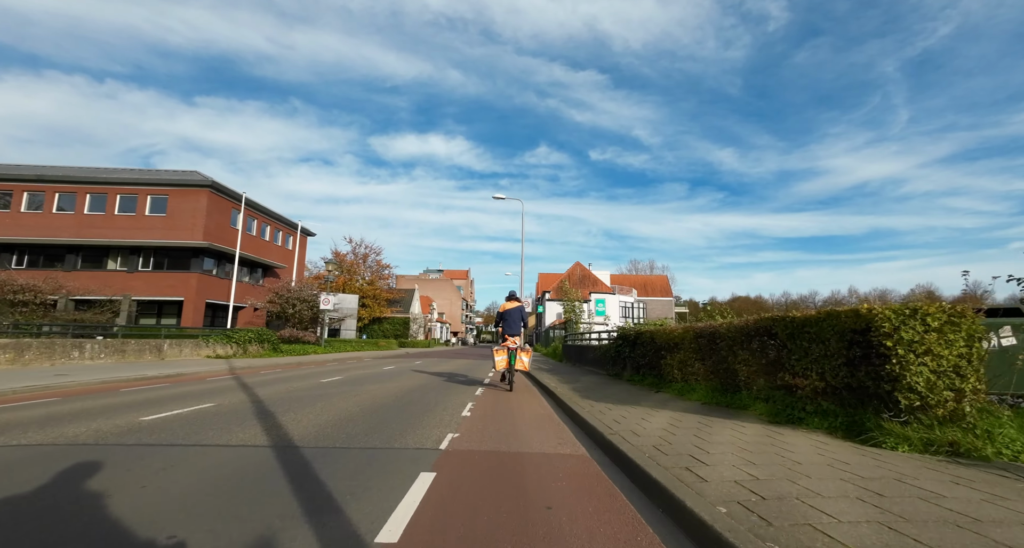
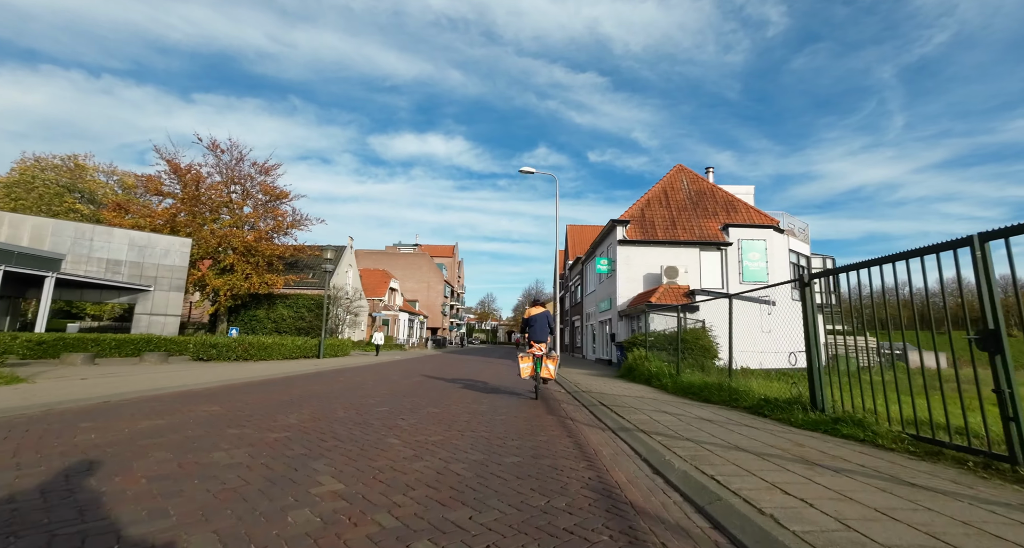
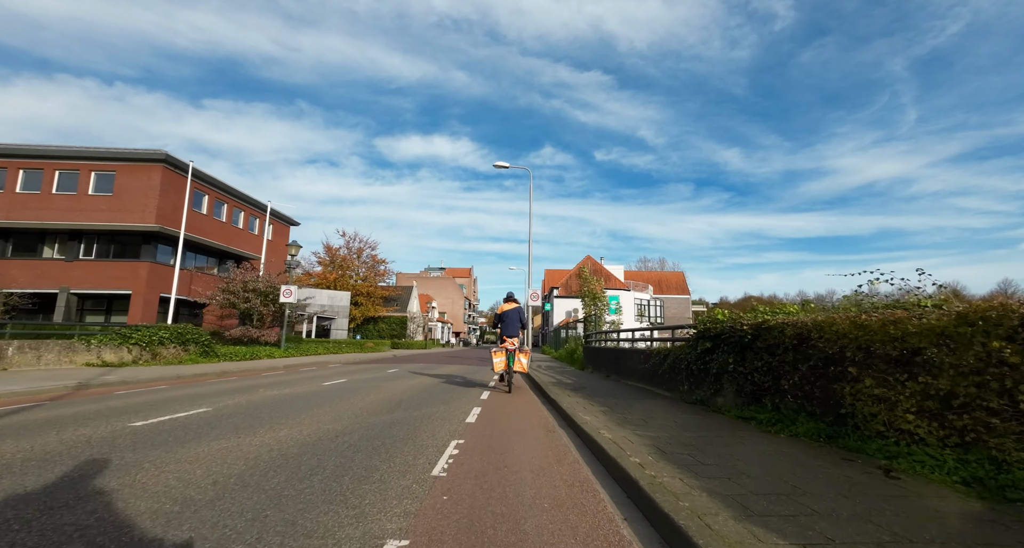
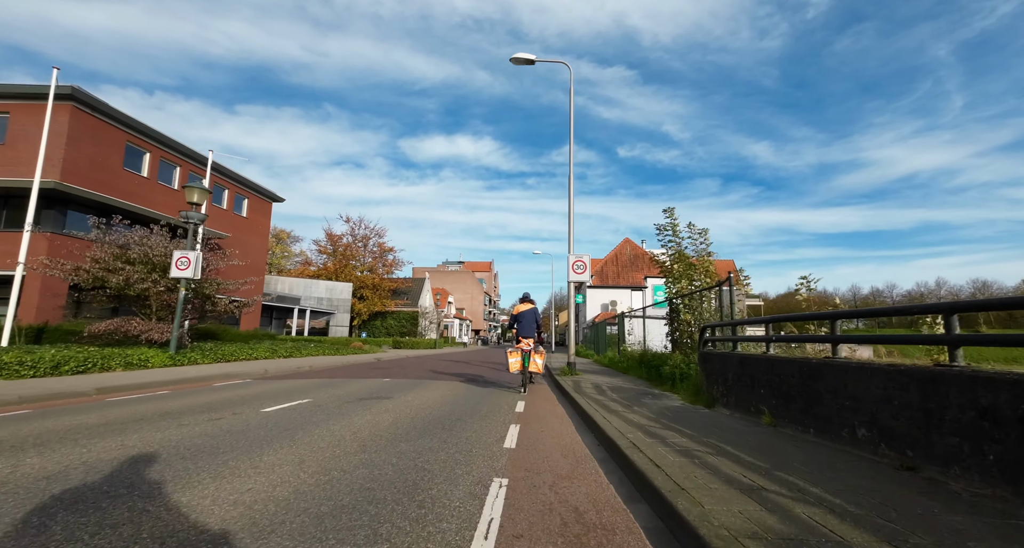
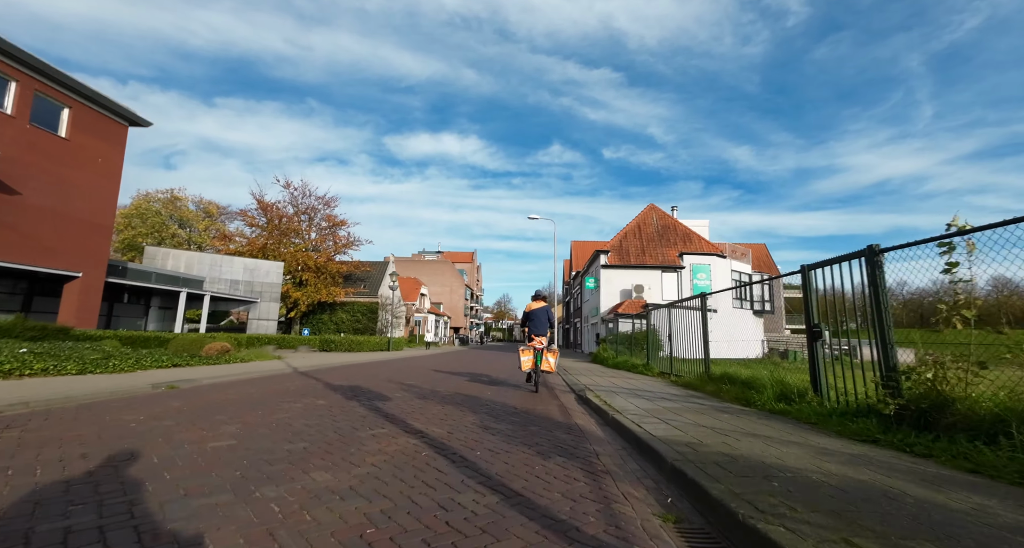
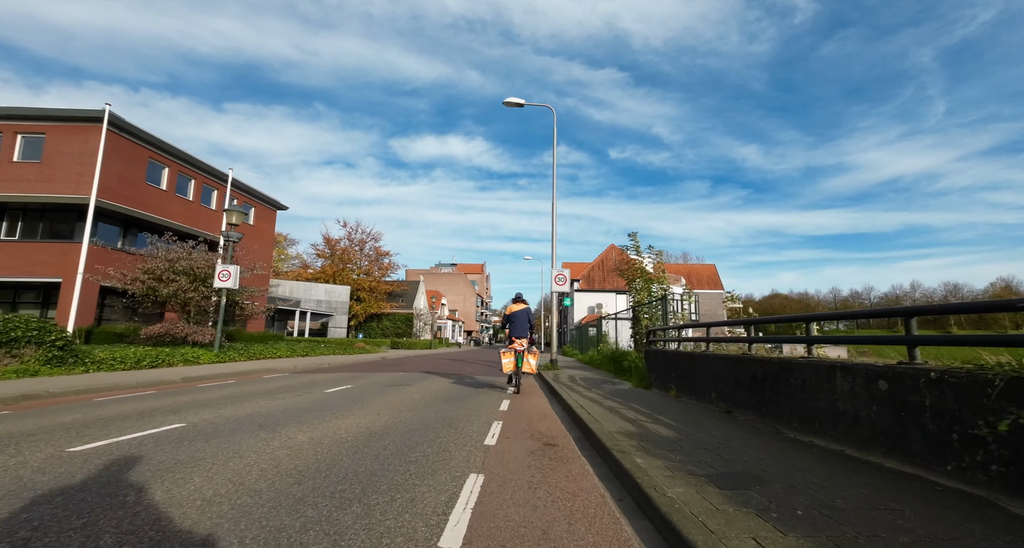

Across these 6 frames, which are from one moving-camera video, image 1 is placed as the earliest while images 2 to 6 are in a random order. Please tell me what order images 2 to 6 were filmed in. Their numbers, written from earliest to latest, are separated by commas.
3, 6, 4, 5, 2
